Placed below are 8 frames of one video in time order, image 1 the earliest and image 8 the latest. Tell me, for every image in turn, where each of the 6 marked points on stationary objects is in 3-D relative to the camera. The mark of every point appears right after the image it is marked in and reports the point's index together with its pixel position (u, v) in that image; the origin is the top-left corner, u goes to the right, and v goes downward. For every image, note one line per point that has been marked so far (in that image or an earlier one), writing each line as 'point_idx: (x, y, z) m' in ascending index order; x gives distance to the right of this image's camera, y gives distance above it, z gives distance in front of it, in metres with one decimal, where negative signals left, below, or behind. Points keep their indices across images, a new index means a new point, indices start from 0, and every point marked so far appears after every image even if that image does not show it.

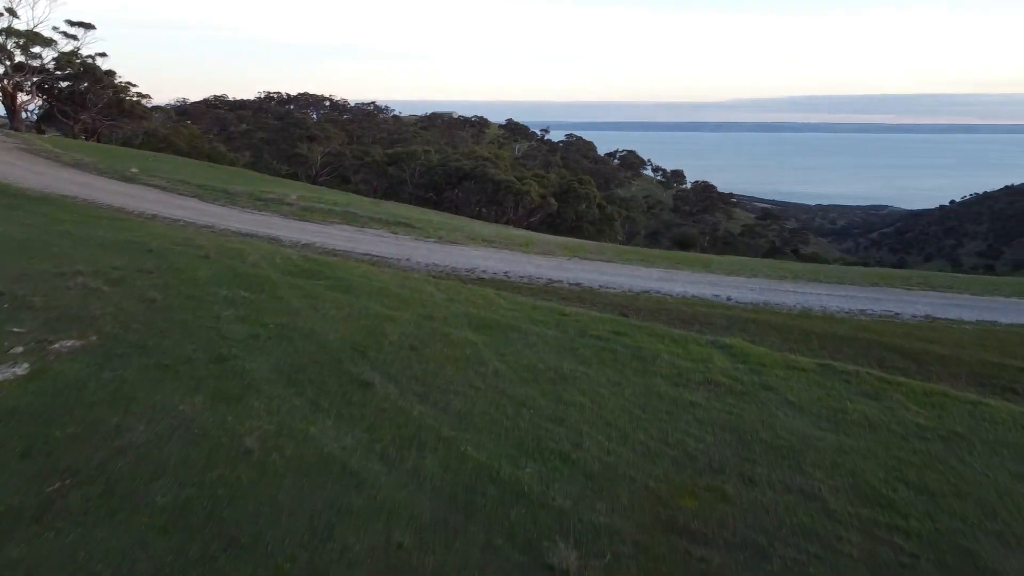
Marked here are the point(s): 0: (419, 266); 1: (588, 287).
0: (-1.5, +0.4, +12.7) m
1: (+1.1, 0.0, +11.7) m
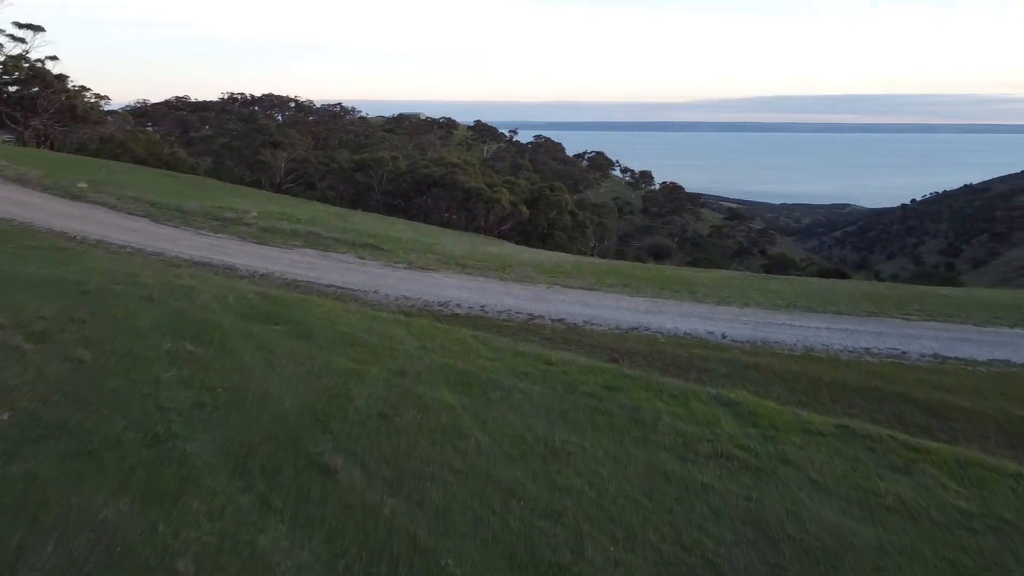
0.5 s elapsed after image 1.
0: (-1.8, -0.2, +11.7) m
1: (+0.8, -0.5, +10.8) m
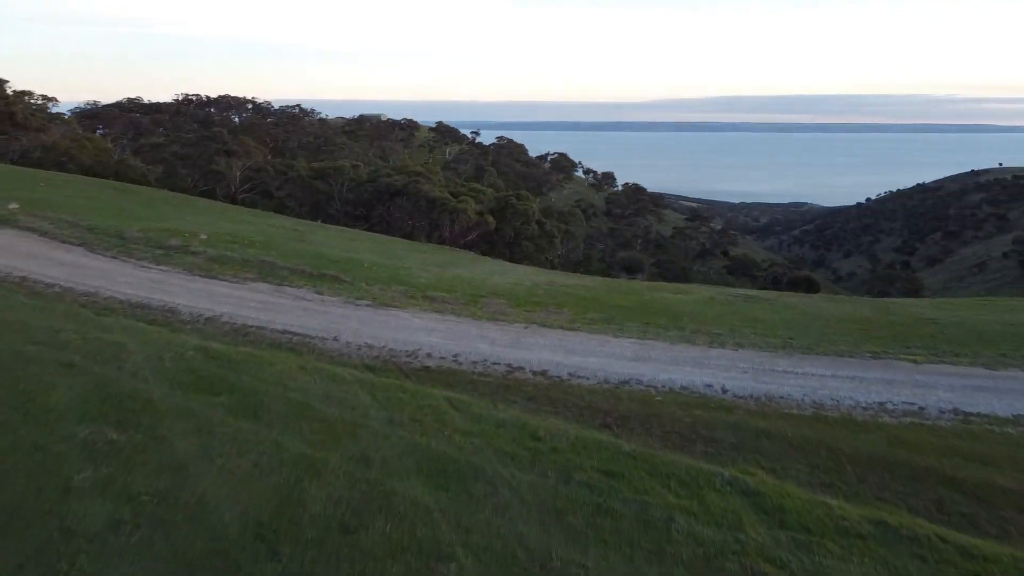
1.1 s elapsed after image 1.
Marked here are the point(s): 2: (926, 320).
0: (-2.1, -0.8, +10.5) m
1: (+0.5, -1.1, +9.7) m
2: (+8.7, -0.7, +17.2) m
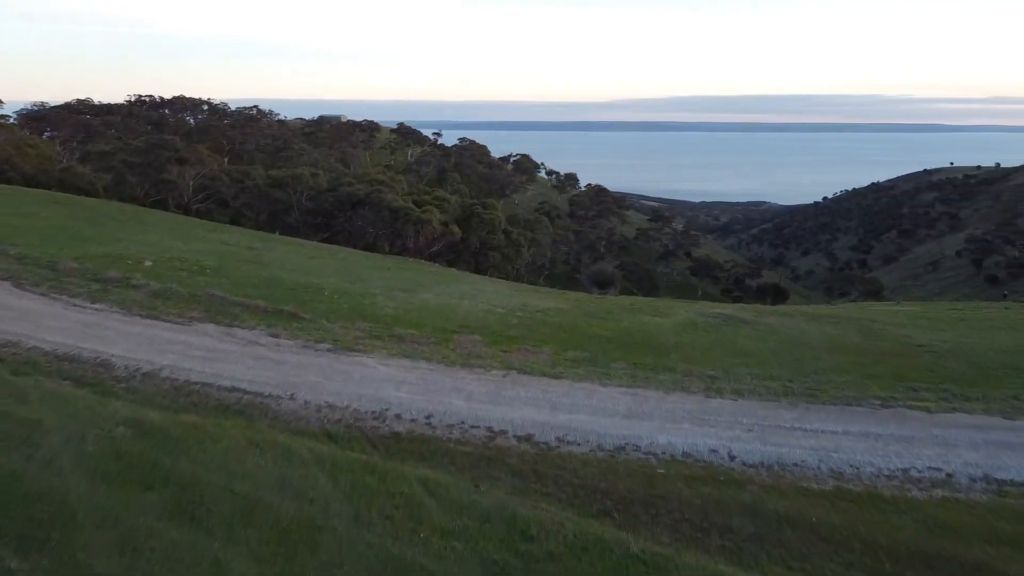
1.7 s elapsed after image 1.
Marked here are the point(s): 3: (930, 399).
0: (-2.3, -1.4, +9.3) m
1: (+0.3, -1.7, +8.7) m
2: (+8.1, -1.2, +16.5) m
3: (+5.6, -1.5, +10.9) m
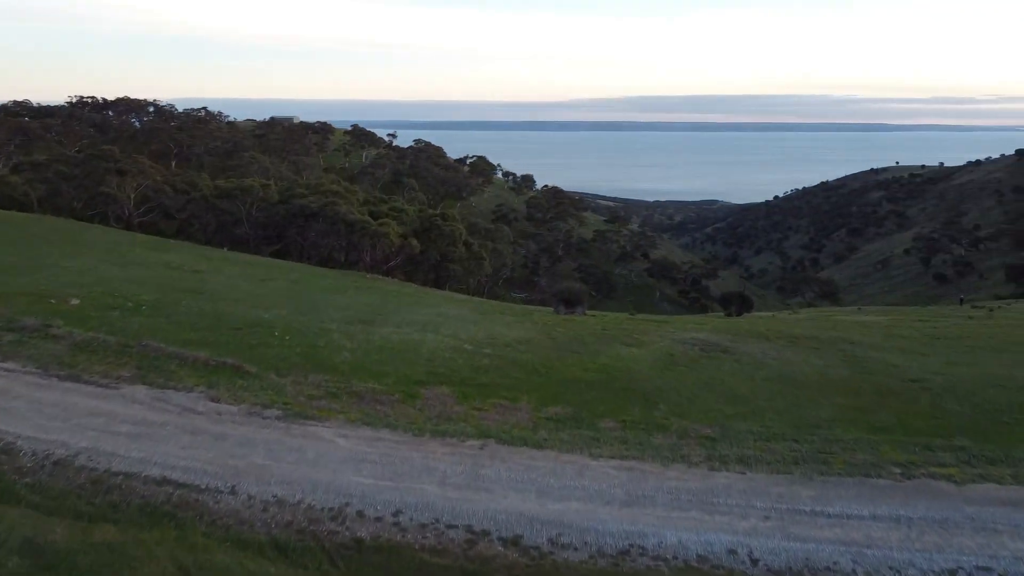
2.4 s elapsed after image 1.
0: (-2.5, -2.1, +7.8) m
1: (+0.2, -2.4, +7.3) m
2: (+7.6, -1.8, +15.6) m
3: (+5.4, -2.2, +9.9) m
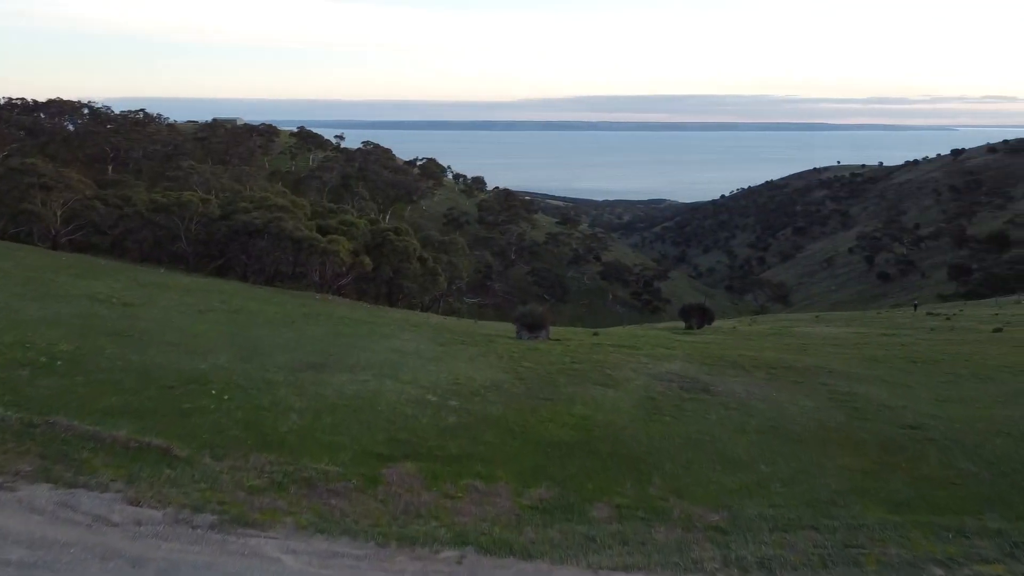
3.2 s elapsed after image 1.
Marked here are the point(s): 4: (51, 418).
0: (-2.6, -3.0, +6.1) m
1: (+0.2, -3.2, +5.8) m
2: (+7.0, -2.5, +14.5) m
3: (+5.2, -2.9, +8.7) m
4: (-6.2, -1.7, +10.9) m
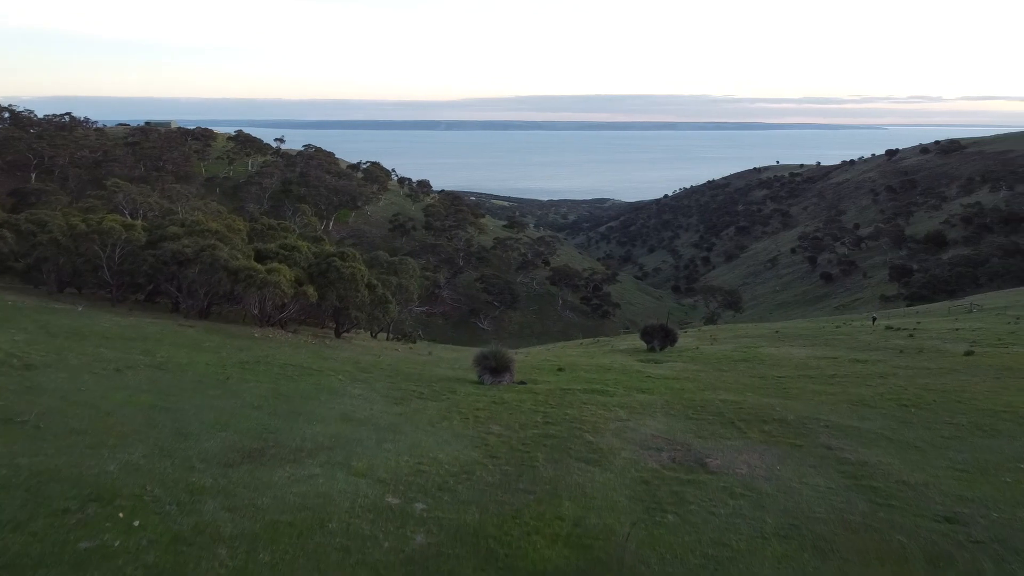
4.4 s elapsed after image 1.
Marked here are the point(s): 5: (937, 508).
0: (-2.3, -4.2, +3.7) m
1: (+0.4, -4.4, +3.5) m
2: (+6.7, -3.6, +12.6) m
3: (+5.2, -4.1, +6.7) m
4: (-6.3, -3.1, +8.2) m
5: (+6.9, -3.6, +13.2) m
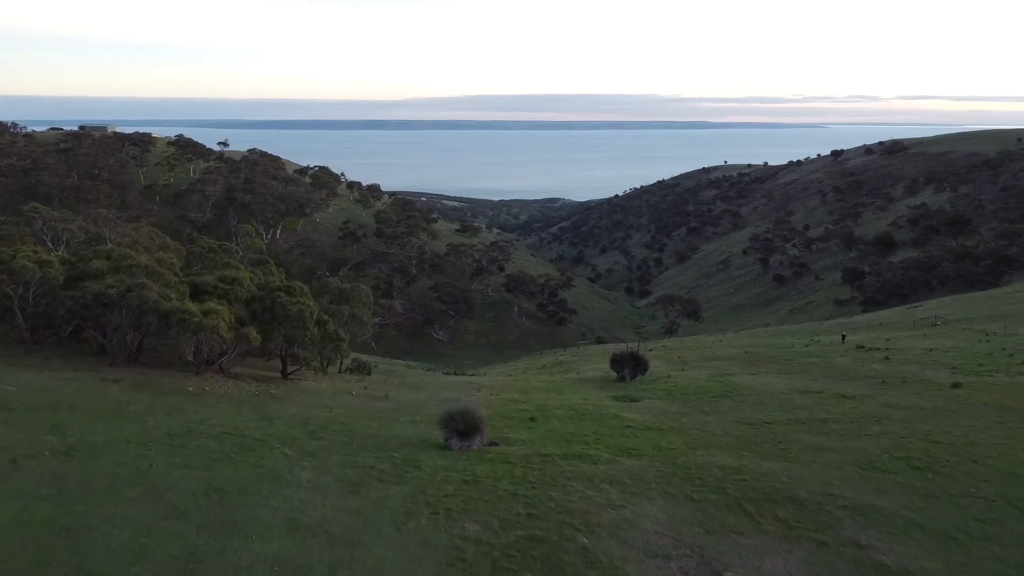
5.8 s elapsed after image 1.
0: (-1.8, -5.7, +0.8) m
1: (+0.9, -5.9, +0.9) m
2: (+6.6, -5.0, +10.3) m
3: (+5.5, -5.5, +4.3) m
4: (-6.0, -4.6, +5.1) m
5: (+6.8, -5.0, +10.9) m
